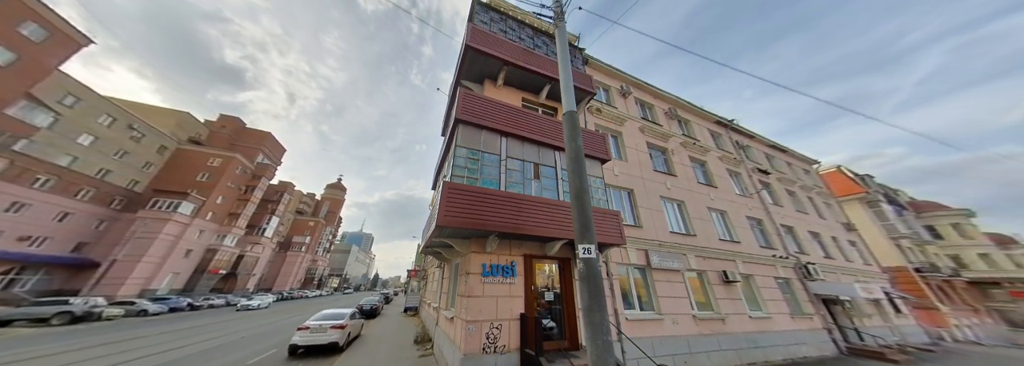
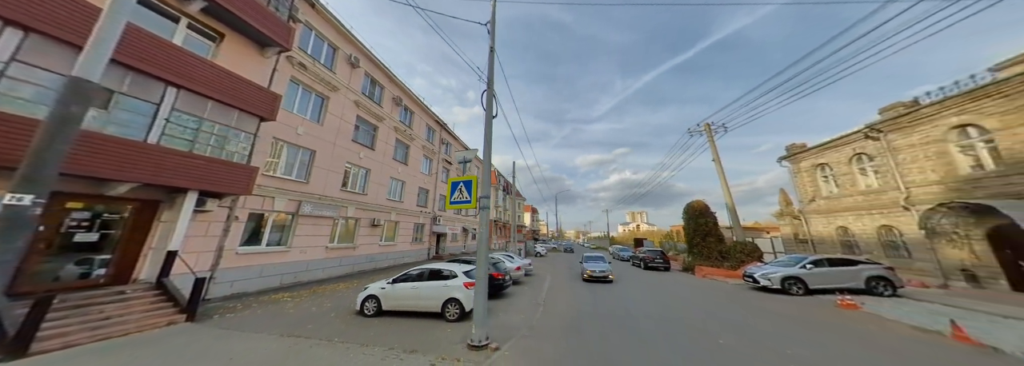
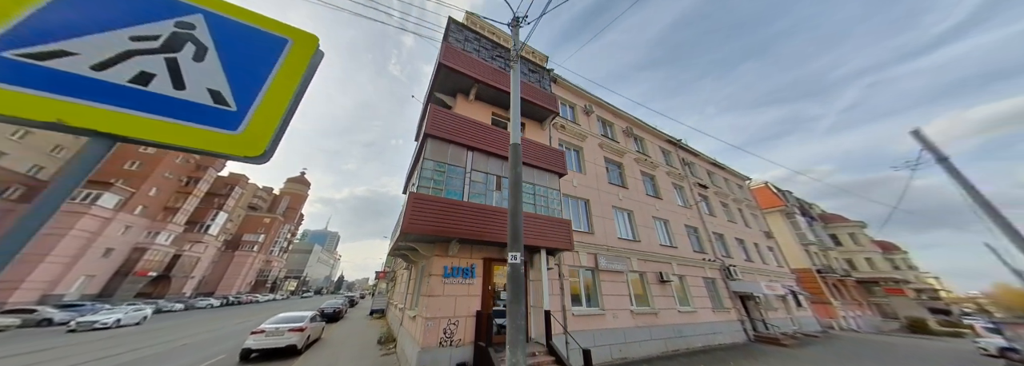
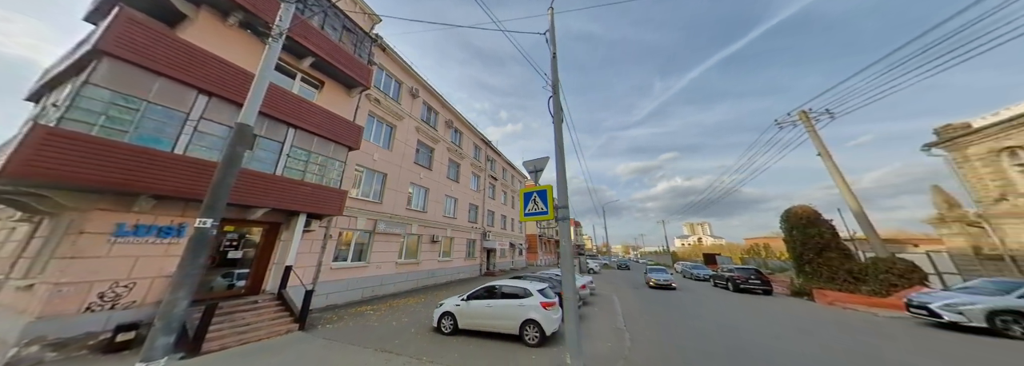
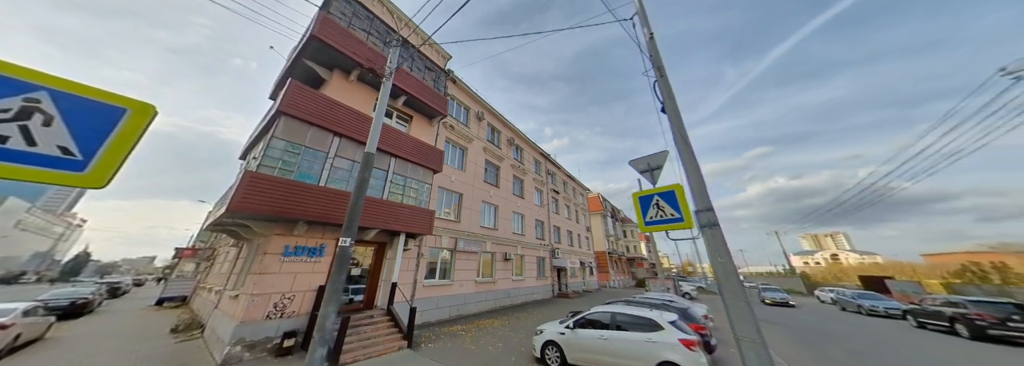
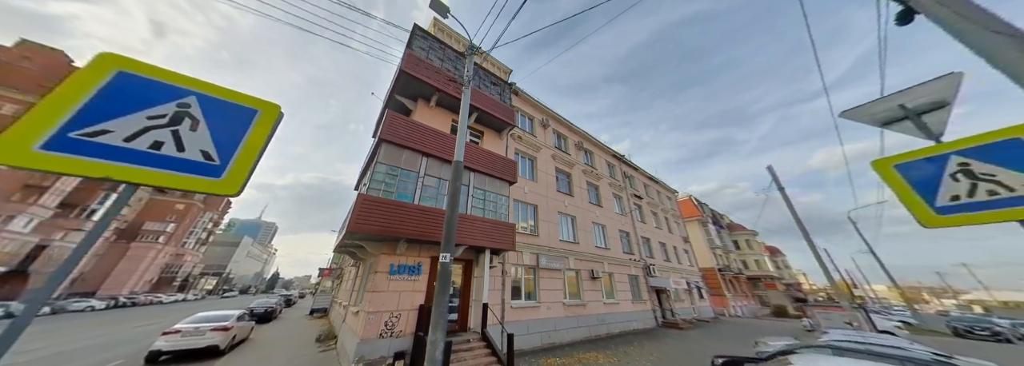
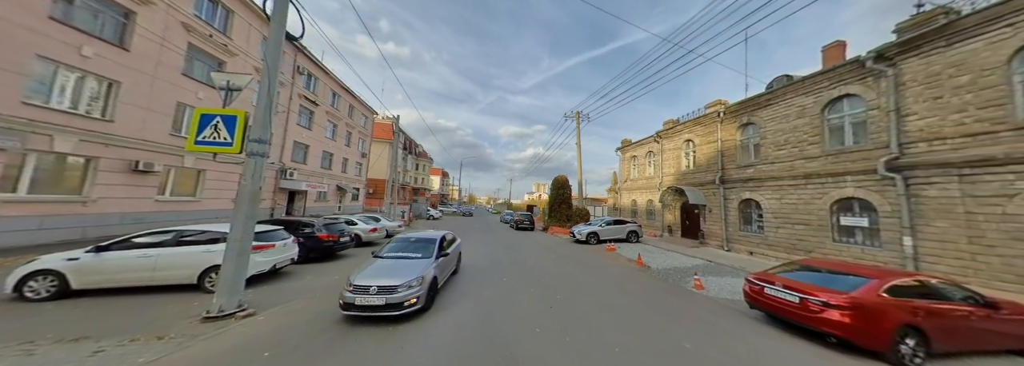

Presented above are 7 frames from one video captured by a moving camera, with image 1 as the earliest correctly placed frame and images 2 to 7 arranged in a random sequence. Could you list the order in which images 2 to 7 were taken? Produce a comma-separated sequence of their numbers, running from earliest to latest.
3, 6, 5, 4, 2, 7
